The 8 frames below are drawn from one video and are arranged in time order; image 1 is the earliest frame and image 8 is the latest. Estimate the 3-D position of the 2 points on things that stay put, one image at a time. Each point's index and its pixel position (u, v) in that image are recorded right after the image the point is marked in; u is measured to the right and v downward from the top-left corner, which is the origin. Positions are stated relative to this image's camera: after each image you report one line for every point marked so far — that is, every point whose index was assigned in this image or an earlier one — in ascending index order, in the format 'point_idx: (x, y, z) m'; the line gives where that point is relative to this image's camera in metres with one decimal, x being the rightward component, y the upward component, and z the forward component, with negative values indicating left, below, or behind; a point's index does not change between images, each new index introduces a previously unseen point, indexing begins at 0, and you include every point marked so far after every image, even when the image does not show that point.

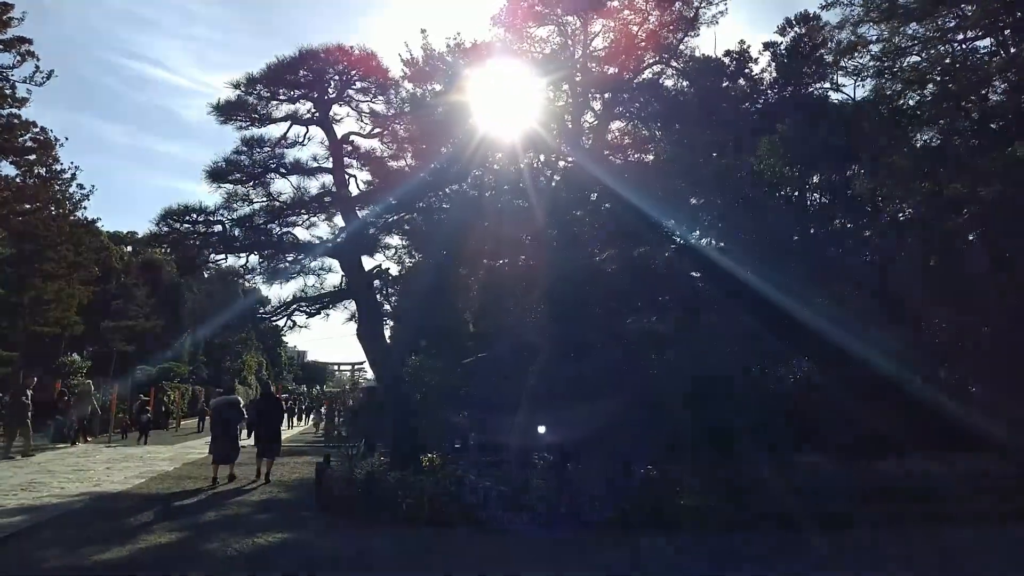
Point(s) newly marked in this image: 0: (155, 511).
0: (-4.9, -3.1, +9.1) m
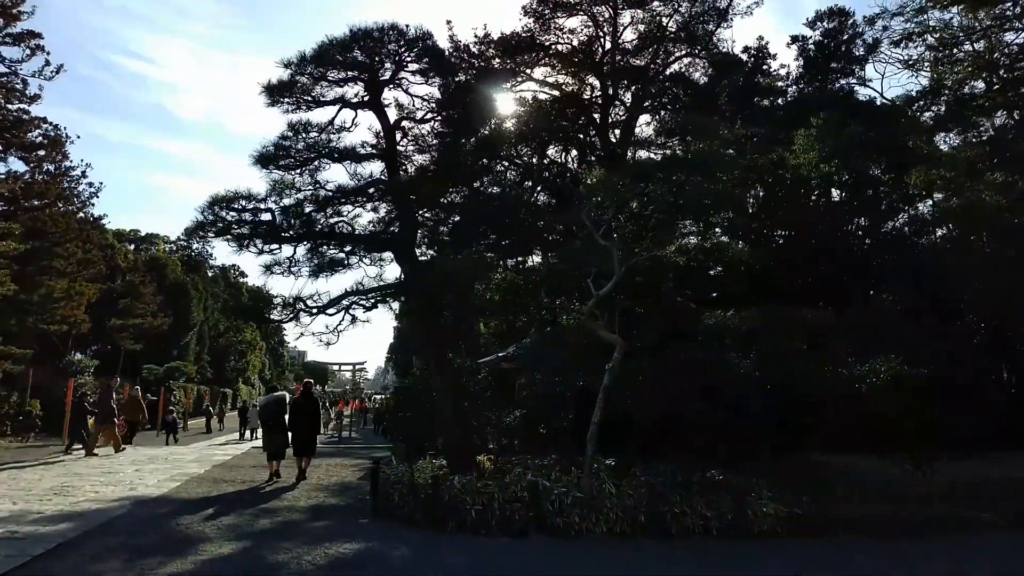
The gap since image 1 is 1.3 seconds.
0: (-4.0, -3.0, +8.6) m
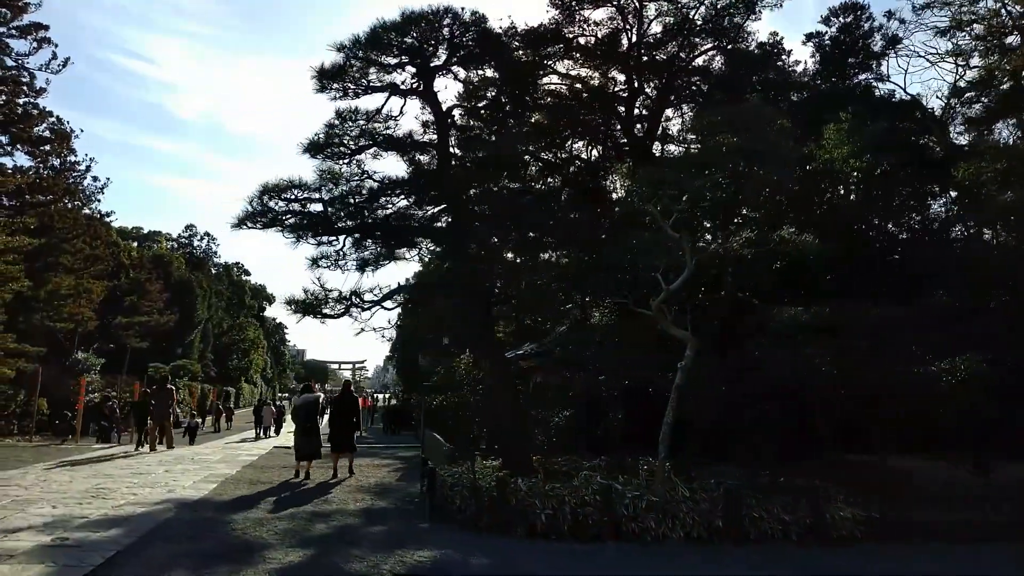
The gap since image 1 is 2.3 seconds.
0: (-3.2, -2.9, +8.2) m
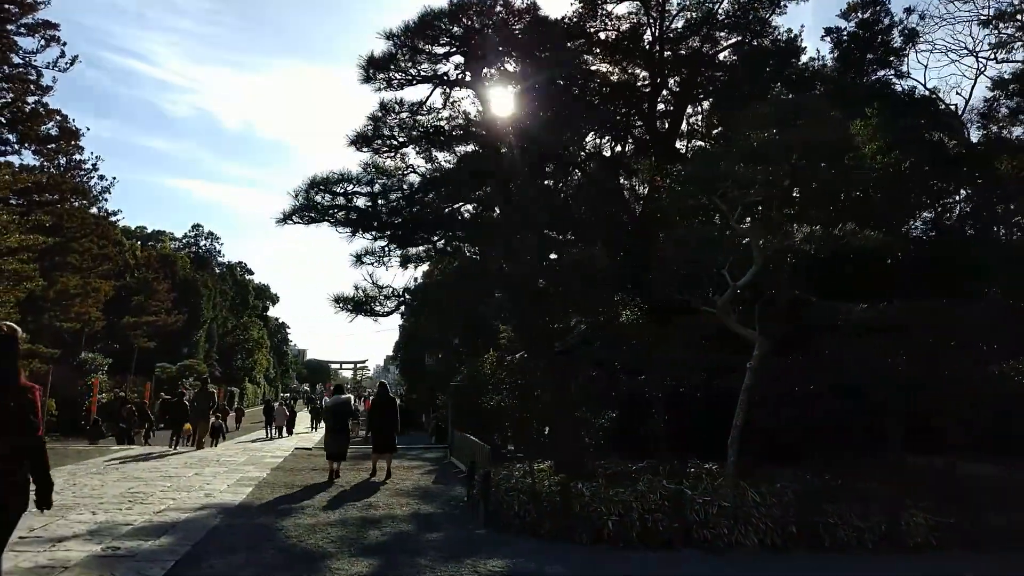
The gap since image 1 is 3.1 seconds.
0: (-2.4, -2.9, +7.8) m
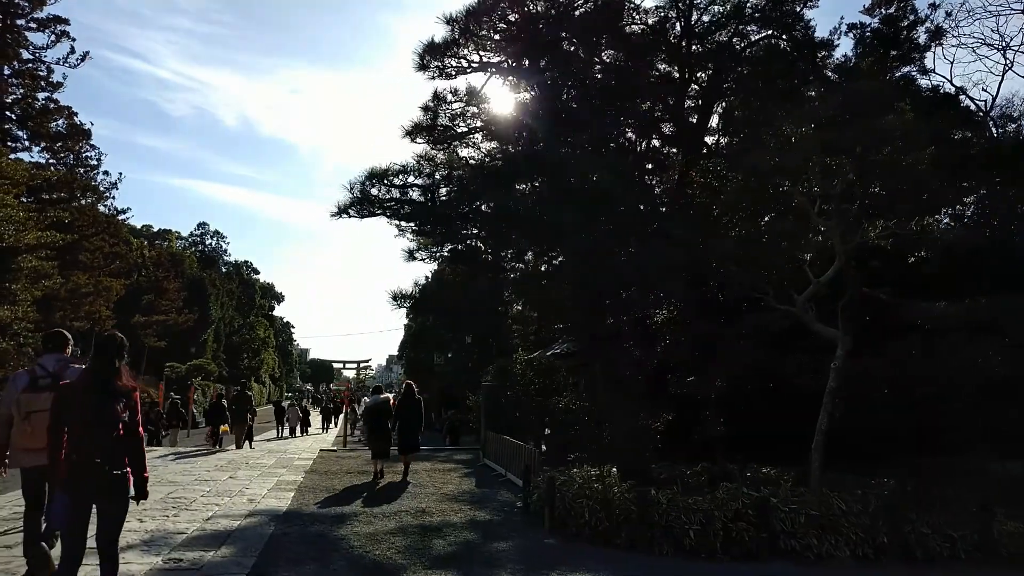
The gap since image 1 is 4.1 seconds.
0: (-1.6, -2.8, +7.5) m
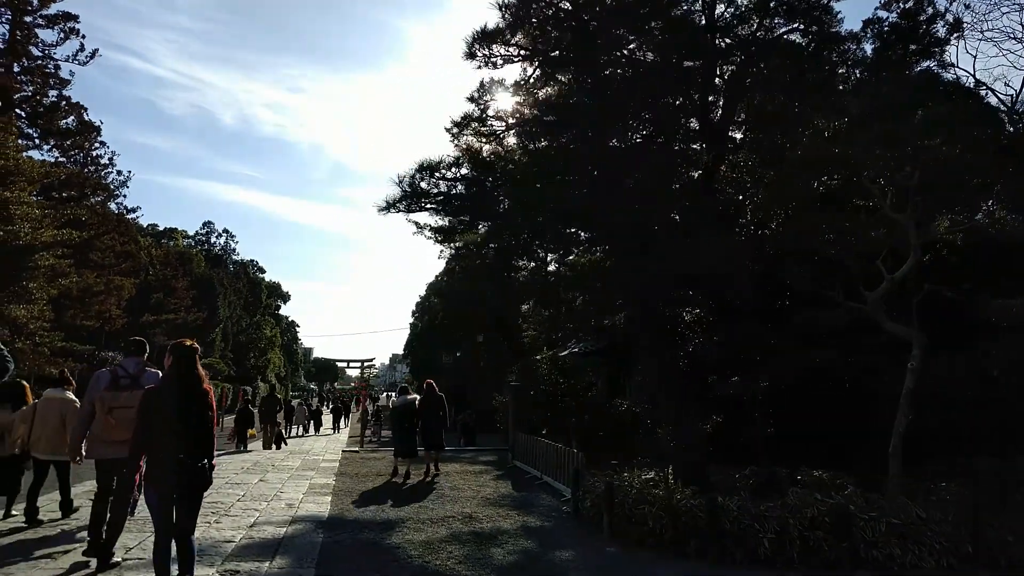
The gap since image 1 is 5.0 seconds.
0: (-1.0, -2.8, +7.1) m
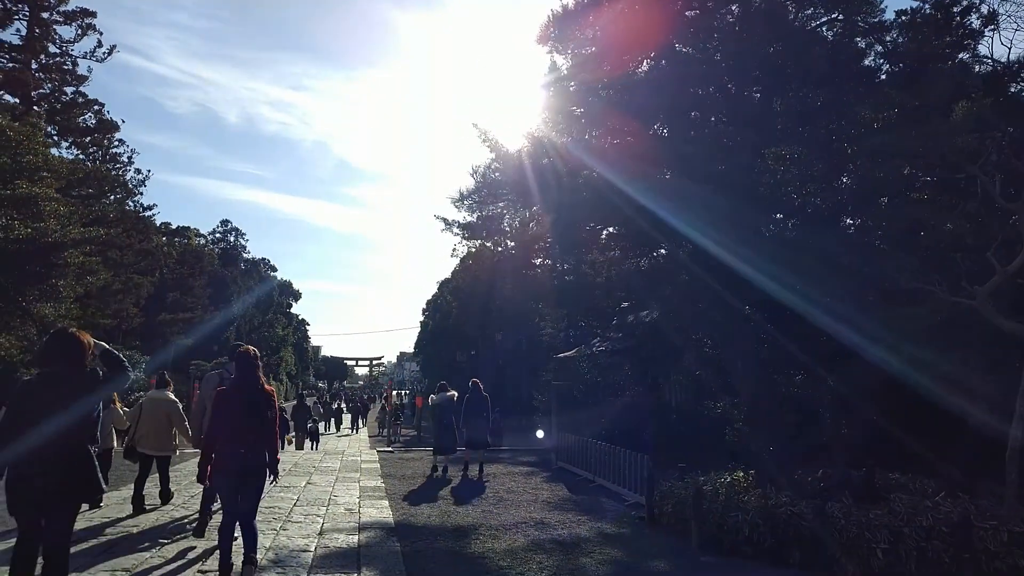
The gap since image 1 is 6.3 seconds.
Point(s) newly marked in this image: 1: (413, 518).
0: (-0.1, -2.7, +6.8) m
1: (-1.3, -3.0, +8.6) m
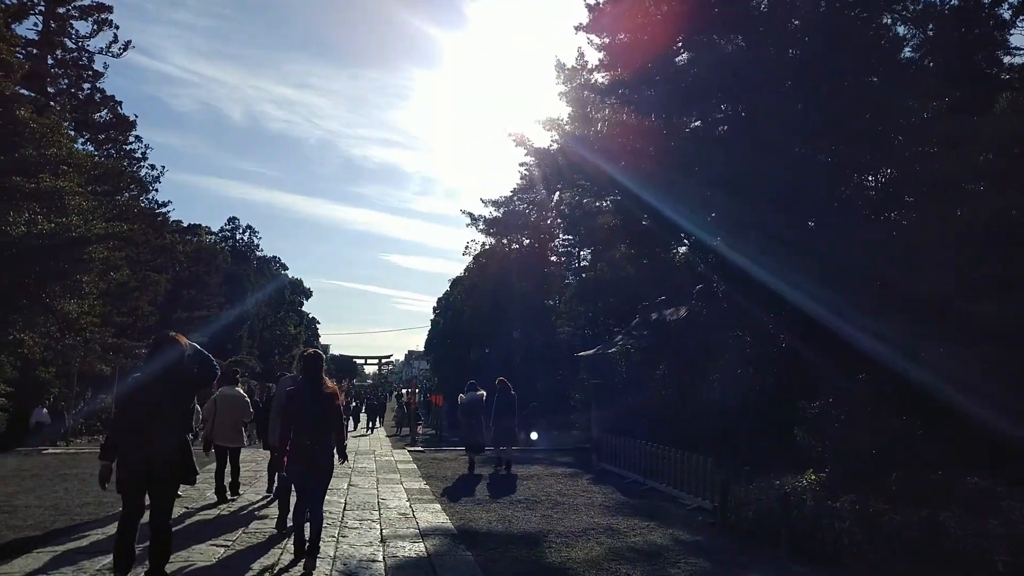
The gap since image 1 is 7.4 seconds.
0: (+0.7, -2.6, +6.3) m
1: (-0.5, -2.9, +8.1) m
